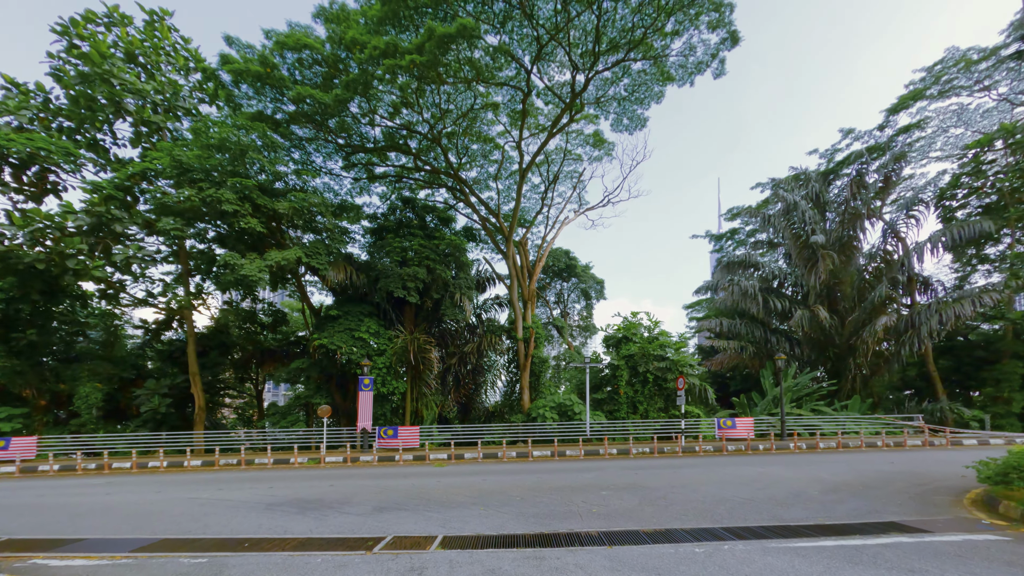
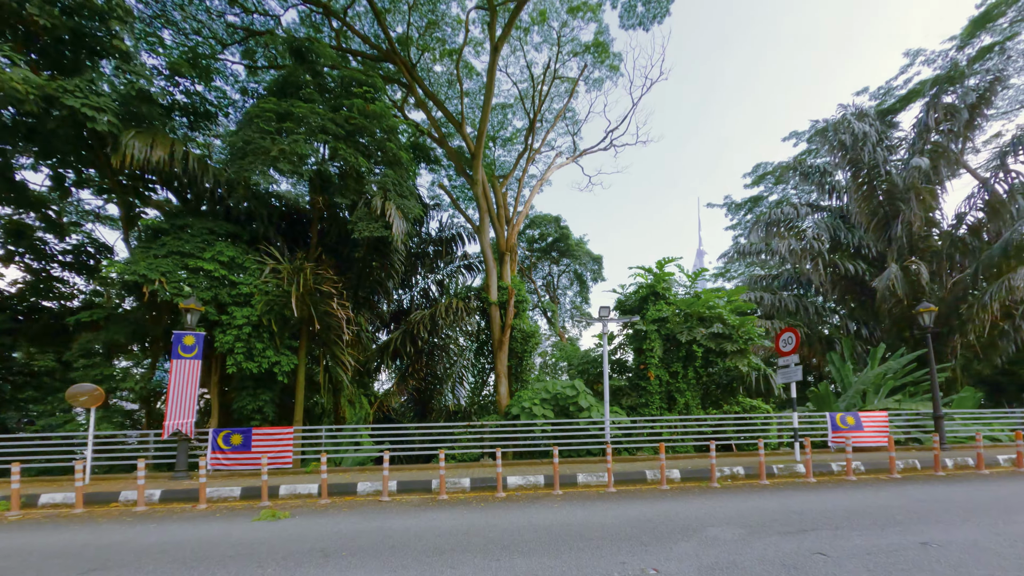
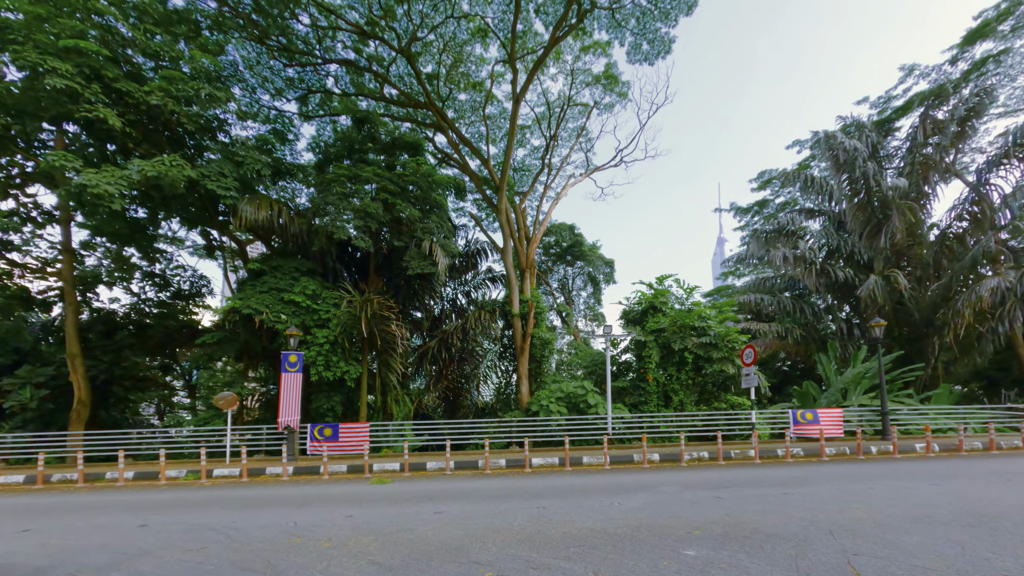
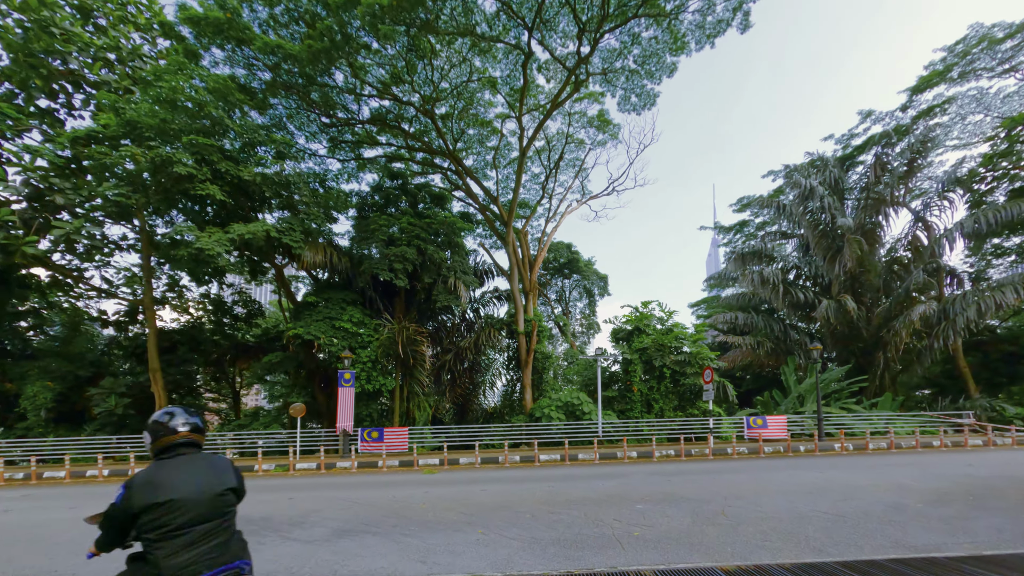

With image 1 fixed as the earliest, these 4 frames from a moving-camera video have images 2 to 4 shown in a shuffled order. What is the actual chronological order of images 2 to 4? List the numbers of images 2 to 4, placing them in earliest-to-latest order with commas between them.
4, 3, 2
